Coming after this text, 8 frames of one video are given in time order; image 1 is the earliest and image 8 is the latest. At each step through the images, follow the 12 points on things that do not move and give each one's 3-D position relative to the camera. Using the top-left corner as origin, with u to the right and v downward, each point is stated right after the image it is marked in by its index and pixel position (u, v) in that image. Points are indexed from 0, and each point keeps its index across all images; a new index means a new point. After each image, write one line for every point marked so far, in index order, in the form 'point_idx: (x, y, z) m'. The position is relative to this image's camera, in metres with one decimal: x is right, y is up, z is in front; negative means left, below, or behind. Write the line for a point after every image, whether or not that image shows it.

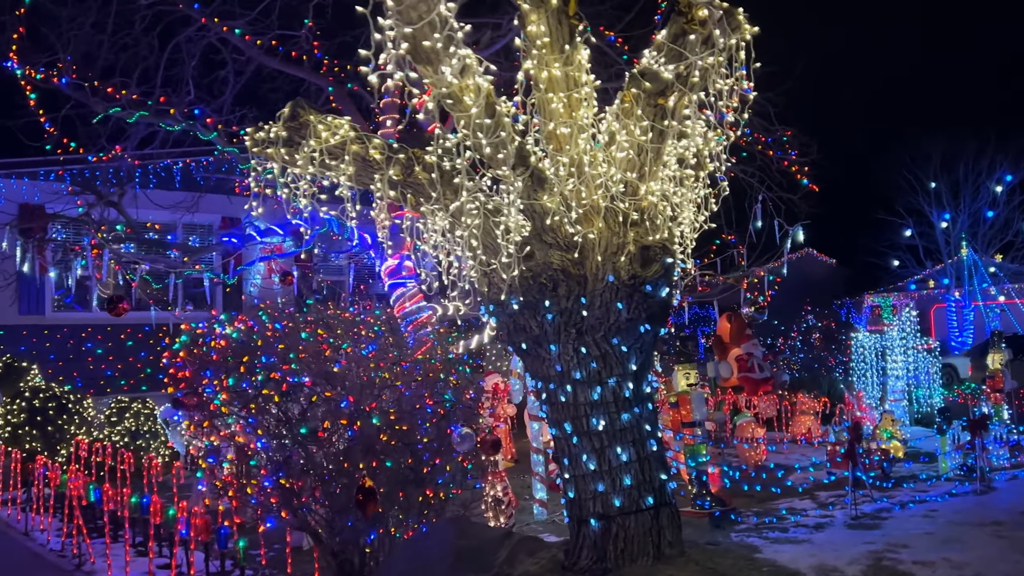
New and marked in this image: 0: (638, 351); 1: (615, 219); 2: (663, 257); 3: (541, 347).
0: (+0.8, -0.4, +6.3) m
1: (+0.6, +0.4, +6.1) m
2: (+1.0, +0.2, +6.2) m
3: (+0.2, -0.4, +6.3) m
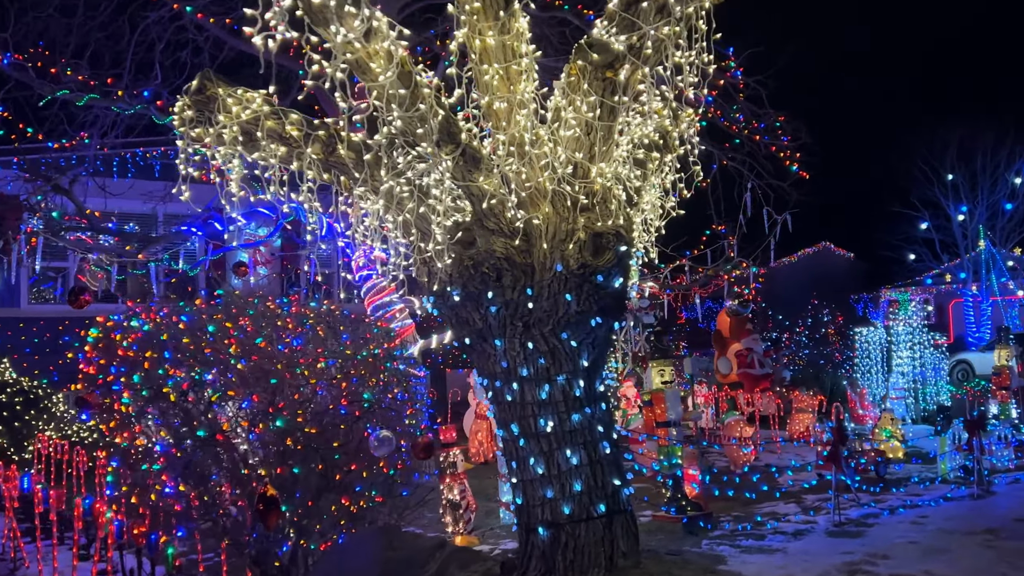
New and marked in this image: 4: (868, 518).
0: (+0.5, -0.4, +5.8) m
1: (+0.3, +0.5, +5.7) m
2: (+0.6, +0.3, +5.7) m
3: (-0.2, -0.3, +5.8) m
4: (+2.9, -1.9, +8.0) m
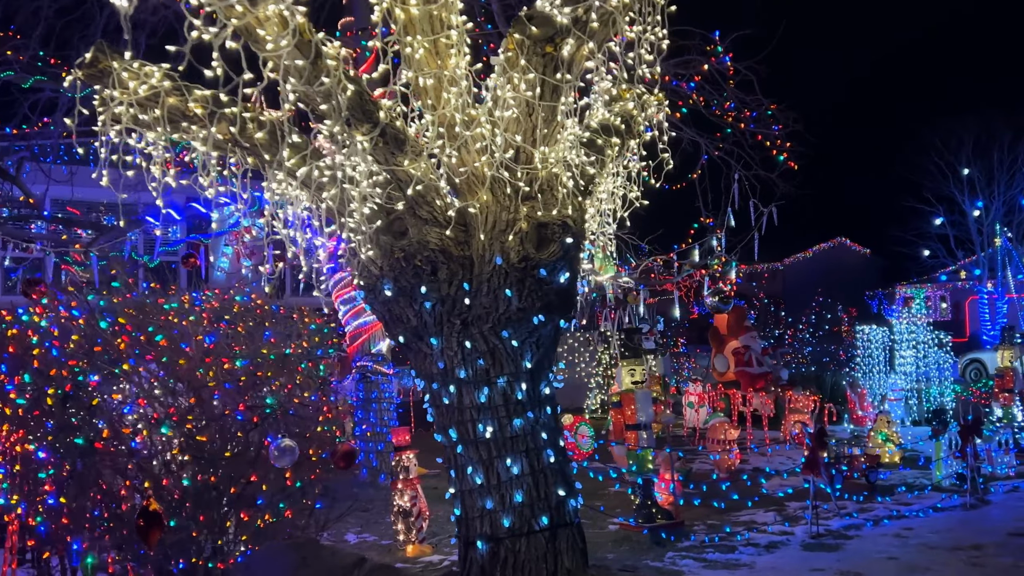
0: (+0.1, -0.3, +5.4) m
1: (-0.1, +0.5, +5.2) m
2: (+0.3, +0.3, +5.3) m
3: (-0.5, -0.3, +5.4) m
4: (+2.6, -1.9, +7.5) m
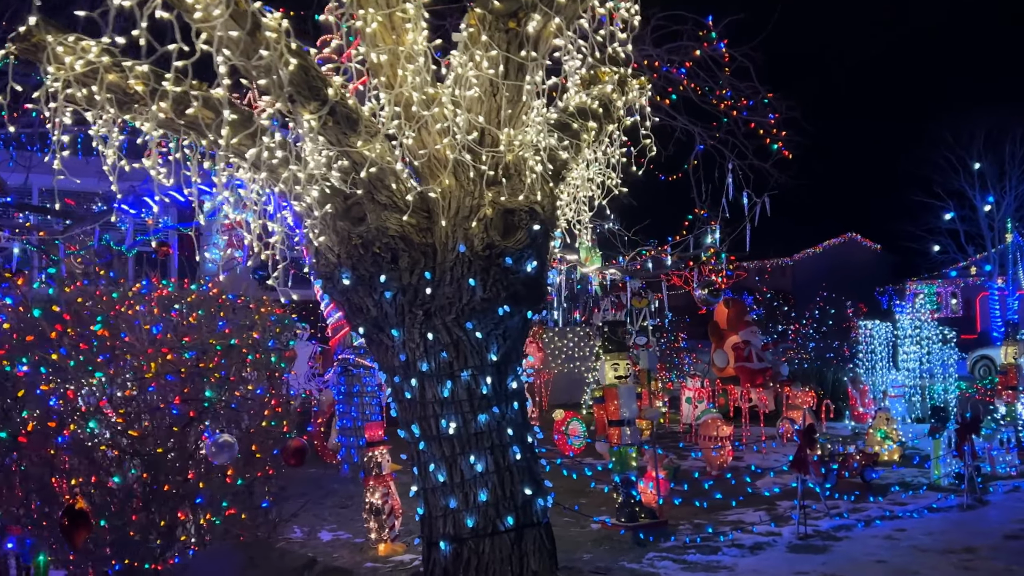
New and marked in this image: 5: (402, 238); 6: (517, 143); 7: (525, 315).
0: (-0.1, -0.3, +5.1) m
1: (-0.2, +0.6, +5.0) m
2: (+0.1, +0.3, +5.0) m
3: (-0.7, -0.2, +5.1) m
4: (+2.5, -1.8, +7.3) m
5: (-0.6, +0.3, +4.9) m
6: (0.0, +0.8, +5.0) m
7: (+0.1, -0.1, +5.2) m
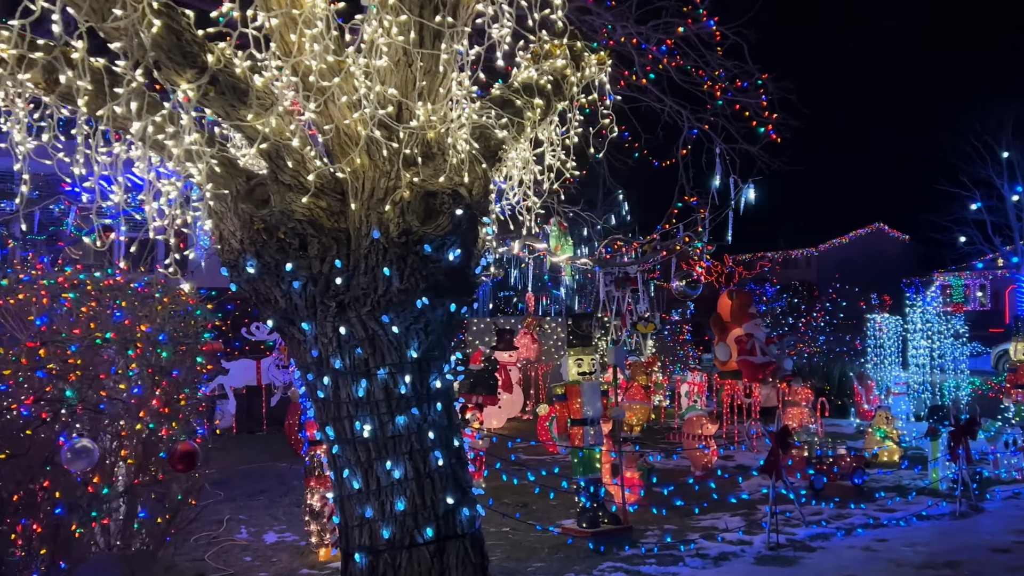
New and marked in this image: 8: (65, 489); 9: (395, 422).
0: (-0.4, -0.2, +4.7) m
1: (-0.6, +0.6, +4.5) m
2: (-0.3, +0.4, +4.6) m
3: (-1.1, -0.2, +4.7) m
4: (+2.1, -1.8, +6.8) m
5: (-0.9, +0.3, +4.5) m
6: (-0.3, +0.8, +4.5) m
7: (-0.3, -0.1, +4.8) m
8: (-2.3, -1.0, +4.8) m
9: (-0.6, -0.6, +4.7) m
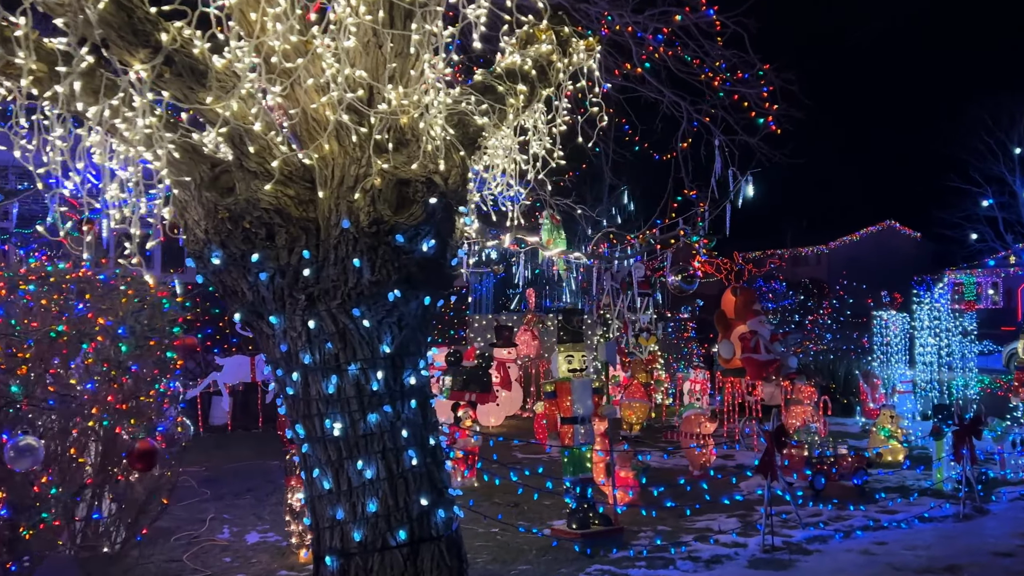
0: (-0.5, -0.2, +4.5) m
1: (-0.7, +0.7, +4.3) m
2: (-0.4, +0.4, +4.4) m
3: (-1.2, -0.1, +4.5) m
4: (+2.0, -1.7, +6.6) m
5: (-1.0, +0.3, +4.3) m
6: (-0.5, +0.8, +4.4) m
7: (-0.4, -0.1, +4.6) m
8: (-2.4, -1.0, +4.7) m
9: (-0.7, -0.6, +4.5) m
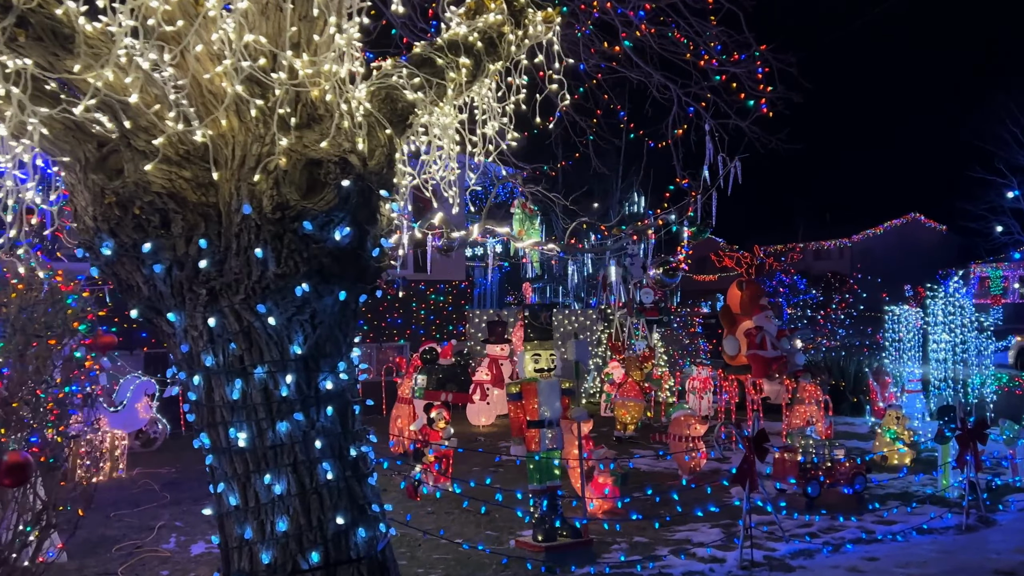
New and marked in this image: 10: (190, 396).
0: (-0.9, -0.2, +4.0) m
1: (-1.0, +0.7, +3.9) m
2: (-0.7, +0.4, +3.9) m
3: (-1.5, -0.1, +4.1) m
4: (+1.8, -1.7, +6.1) m
5: (-1.4, +0.4, +3.8) m
6: (-0.8, +0.9, +3.9) m
7: (-0.7, 0.0, +4.1) m
8: (-2.7, -0.9, +4.2) m
9: (-1.0, -0.6, +4.0) m
10: (-1.4, -0.5, +4.1) m
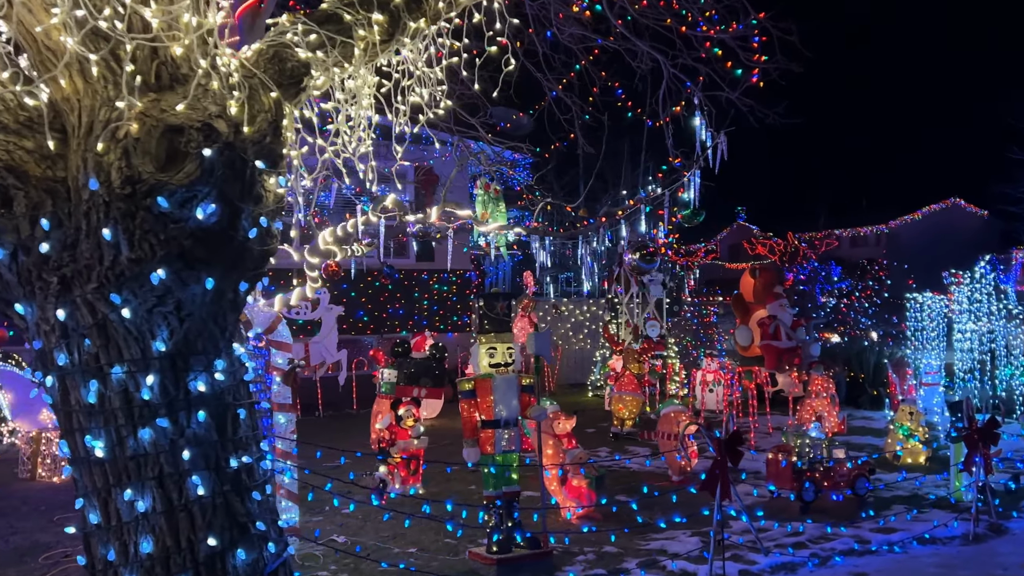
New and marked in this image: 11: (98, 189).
0: (-1.2, -0.1, +3.5) m
1: (-1.4, +0.7, +3.3) m
2: (-1.1, +0.5, +3.4) m
3: (-1.9, -0.1, +3.6) m
4: (+1.5, -1.6, +5.4) m
5: (-1.7, +0.4, +3.3) m
6: (-1.2, +0.9, +3.3) m
7: (-1.1, 0.0, +3.6) m
8: (-3.0, -0.9, +3.8) m
9: (-1.4, -0.5, +3.5) m
10: (-1.8, -0.4, +3.6) m
11: (-1.4, +0.3, +3.3) m
